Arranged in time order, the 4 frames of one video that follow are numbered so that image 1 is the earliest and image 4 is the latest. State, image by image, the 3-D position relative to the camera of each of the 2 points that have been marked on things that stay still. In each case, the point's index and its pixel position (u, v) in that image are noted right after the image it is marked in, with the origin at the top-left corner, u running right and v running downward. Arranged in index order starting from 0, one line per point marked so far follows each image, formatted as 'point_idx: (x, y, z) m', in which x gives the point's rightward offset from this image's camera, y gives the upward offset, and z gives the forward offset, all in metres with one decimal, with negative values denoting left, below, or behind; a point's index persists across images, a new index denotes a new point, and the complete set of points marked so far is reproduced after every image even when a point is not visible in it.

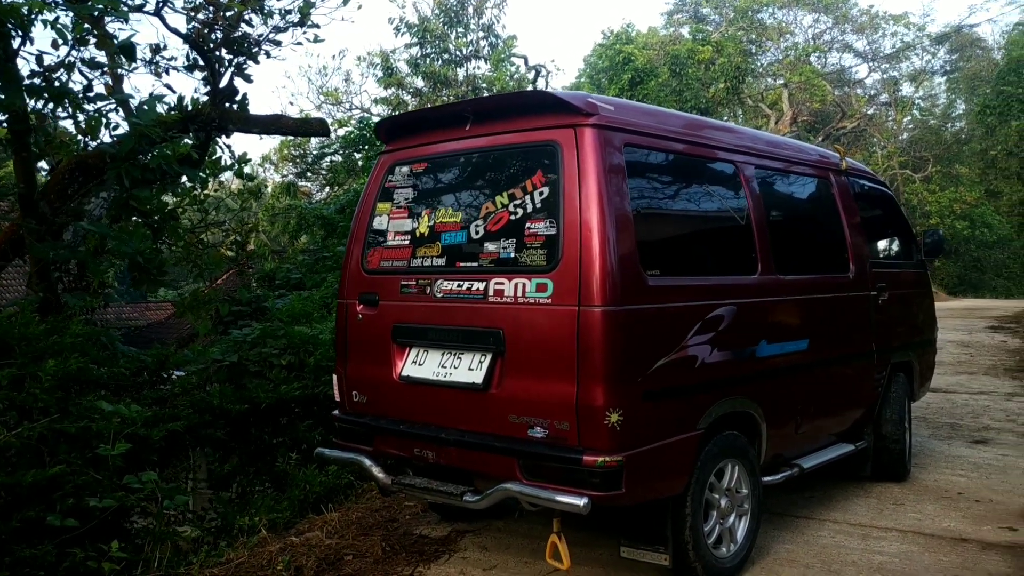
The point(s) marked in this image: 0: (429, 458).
0: (-0.4, -0.8, +3.6) m
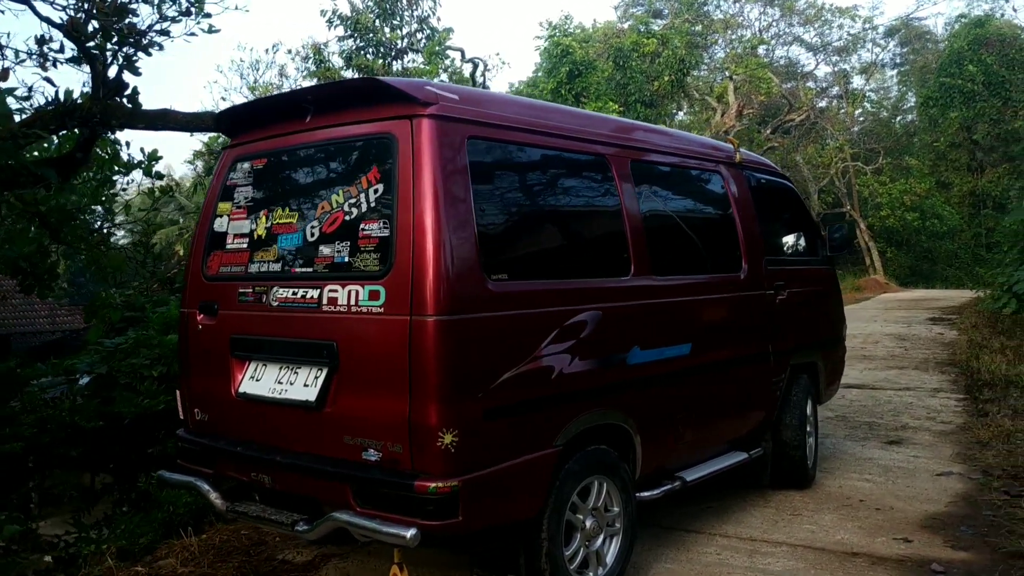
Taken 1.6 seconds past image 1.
0: (-1.0, -0.8, +3.3) m
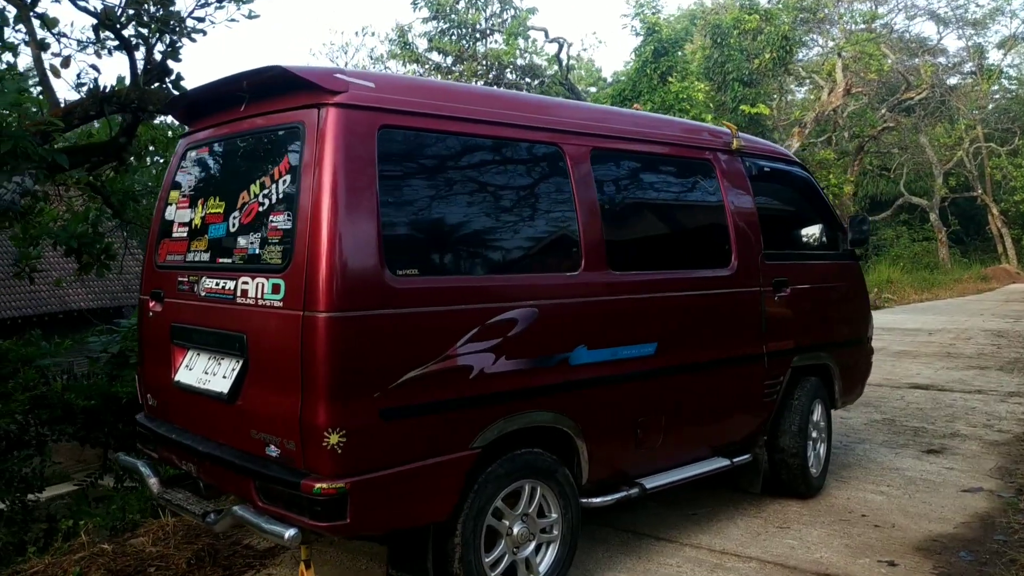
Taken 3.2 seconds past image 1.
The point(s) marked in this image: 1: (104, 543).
0: (-1.3, -0.8, +3.3) m
1: (-2.1, -1.3, +4.2) m
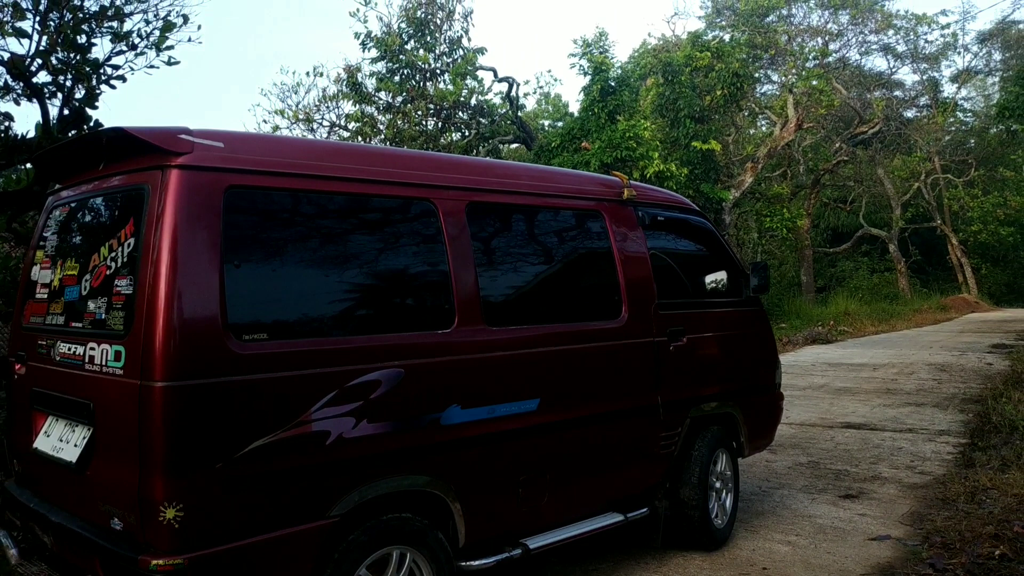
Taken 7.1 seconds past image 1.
0: (-1.9, -1.0, +3.2) m
1: (-2.7, -1.6, +4.0) m
